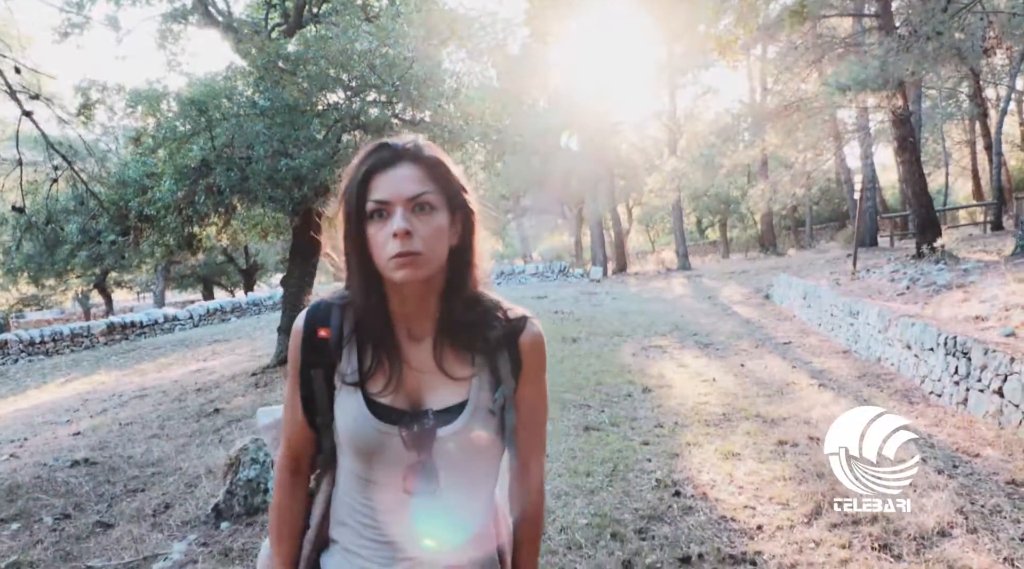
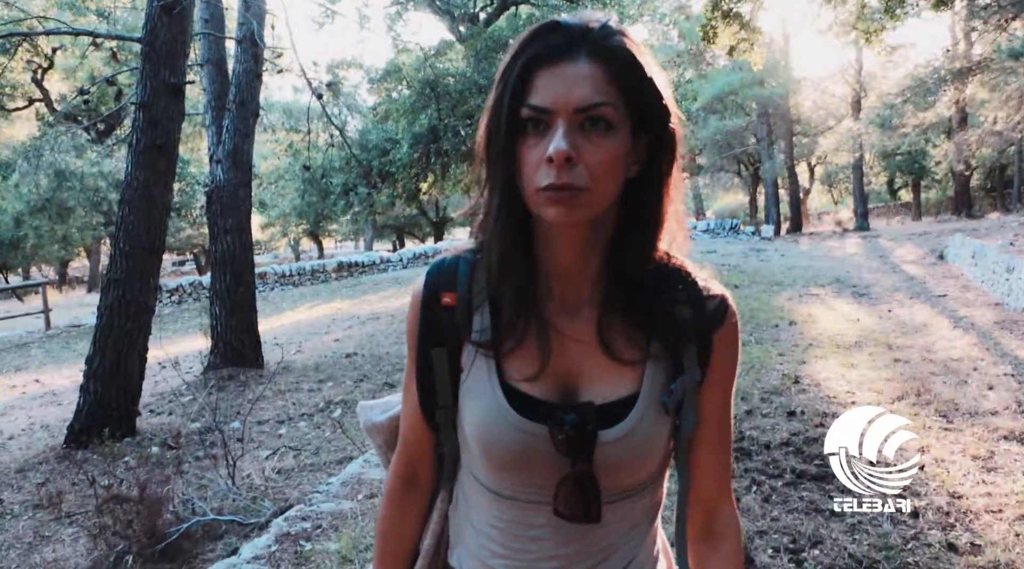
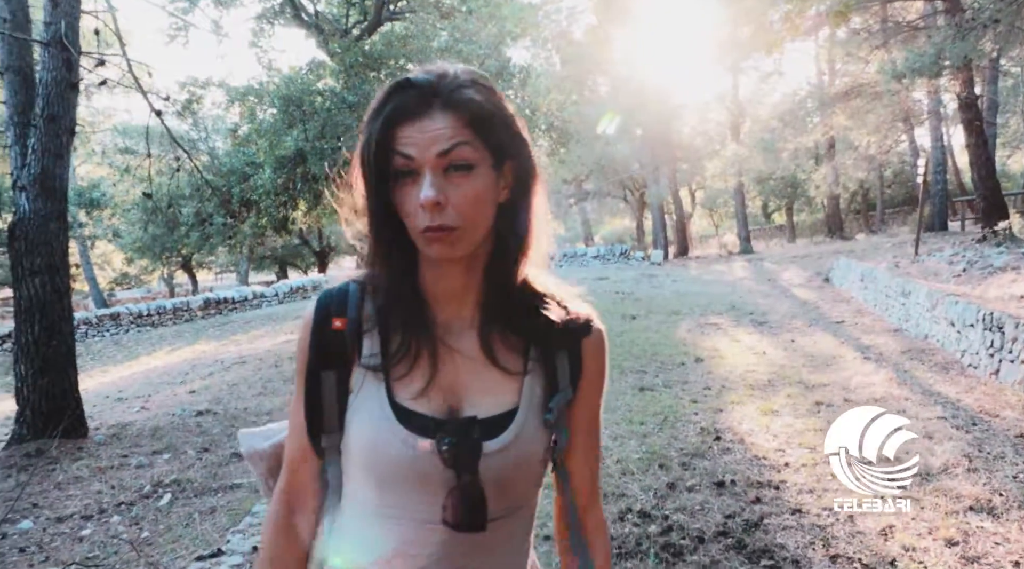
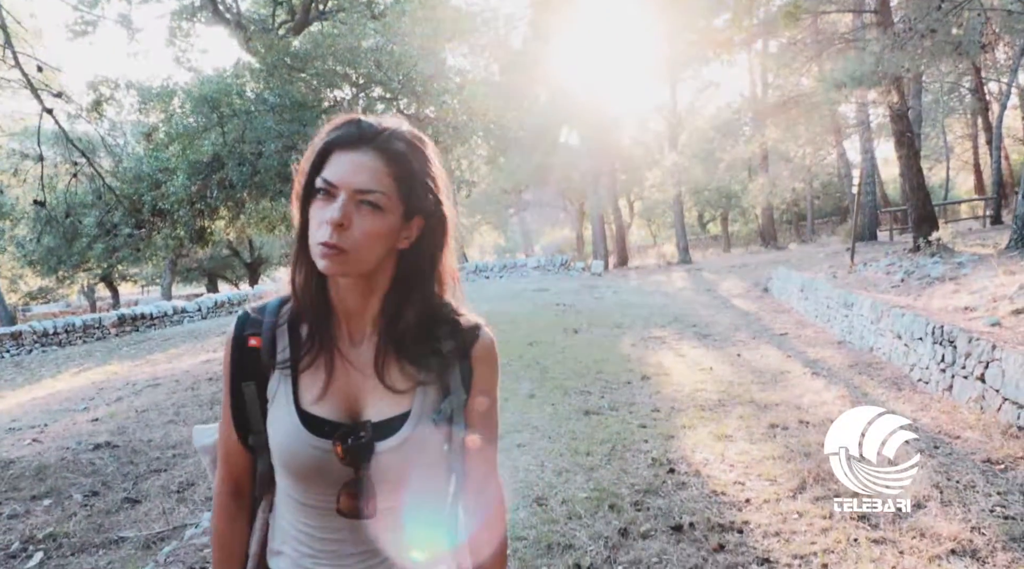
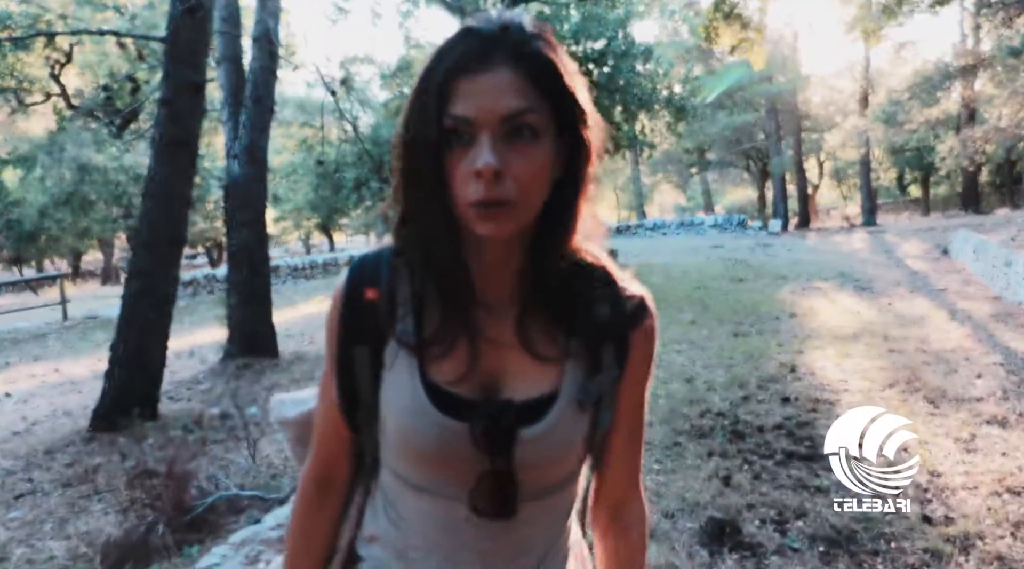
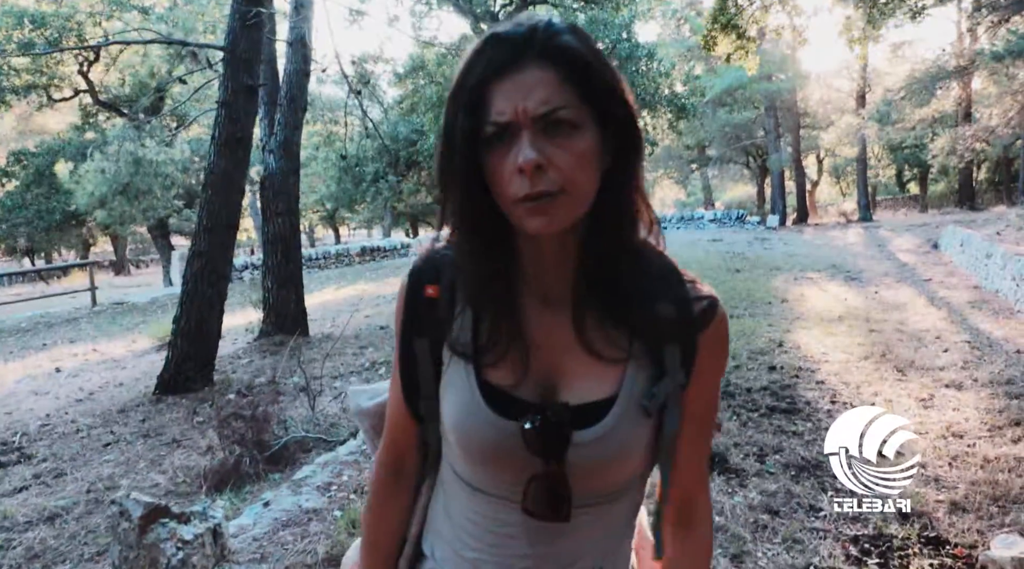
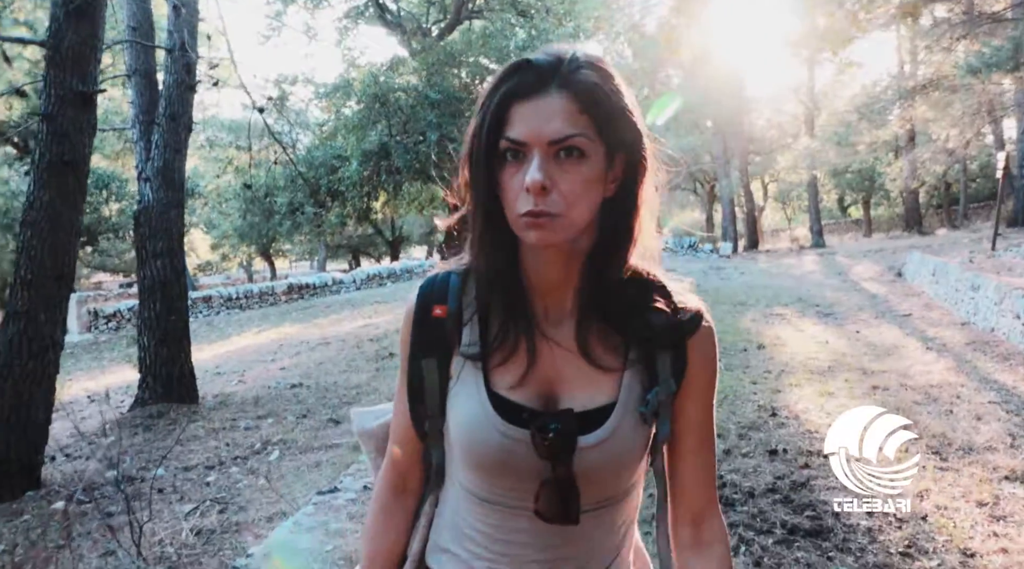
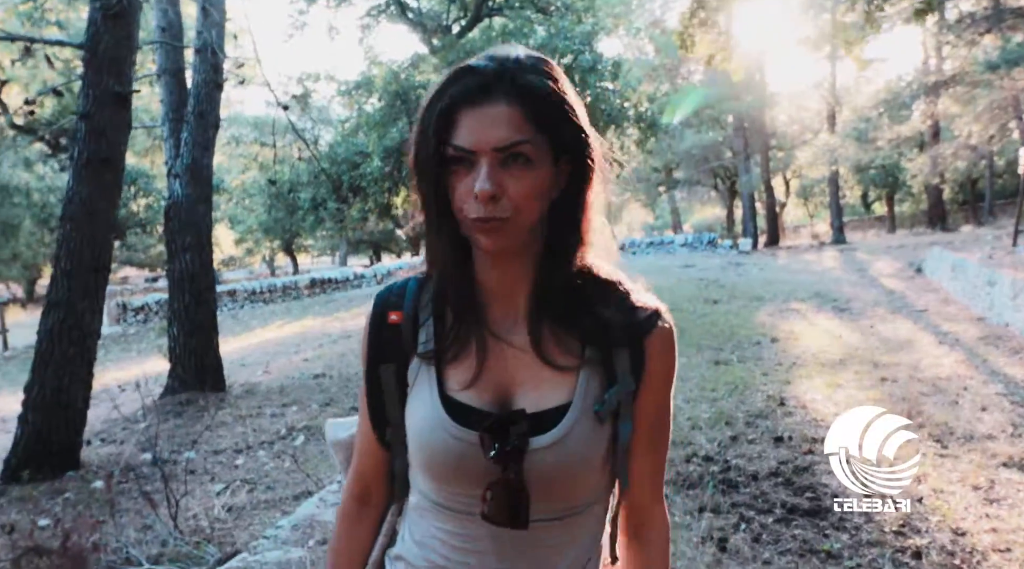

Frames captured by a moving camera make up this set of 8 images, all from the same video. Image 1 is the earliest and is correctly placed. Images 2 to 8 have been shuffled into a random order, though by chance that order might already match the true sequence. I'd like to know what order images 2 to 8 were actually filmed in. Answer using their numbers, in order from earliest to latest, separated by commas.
4, 3, 7, 8, 2, 5, 6
